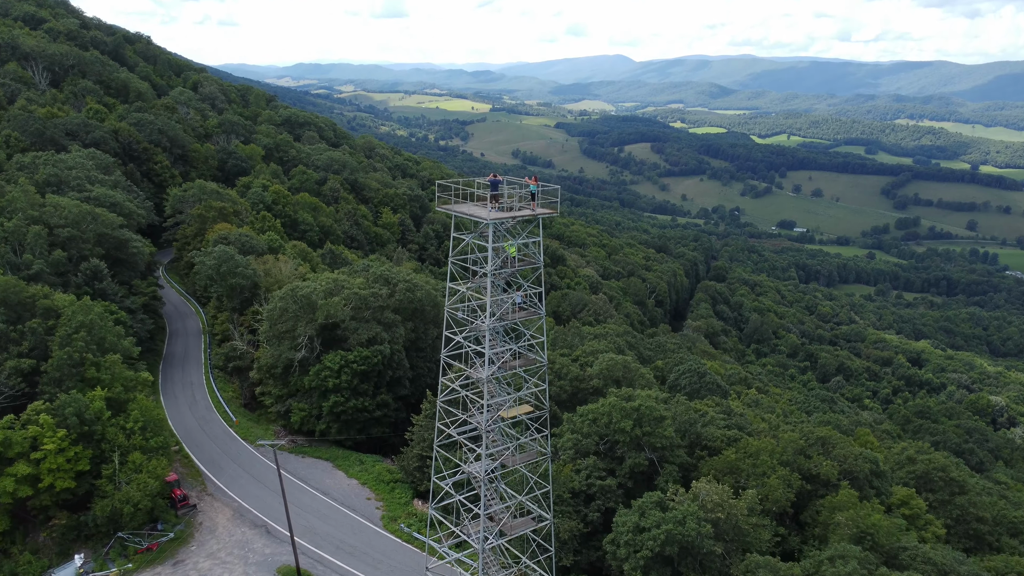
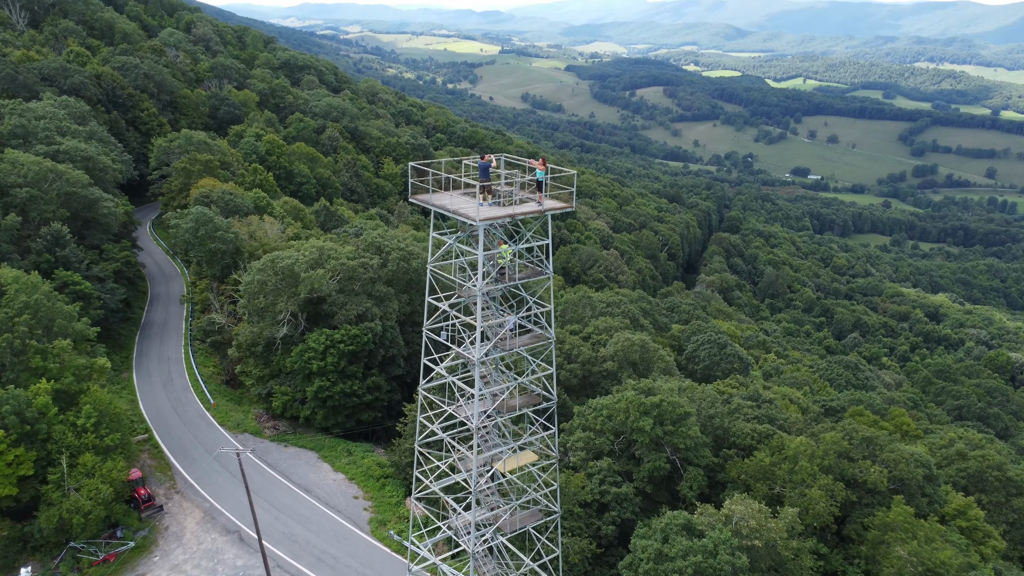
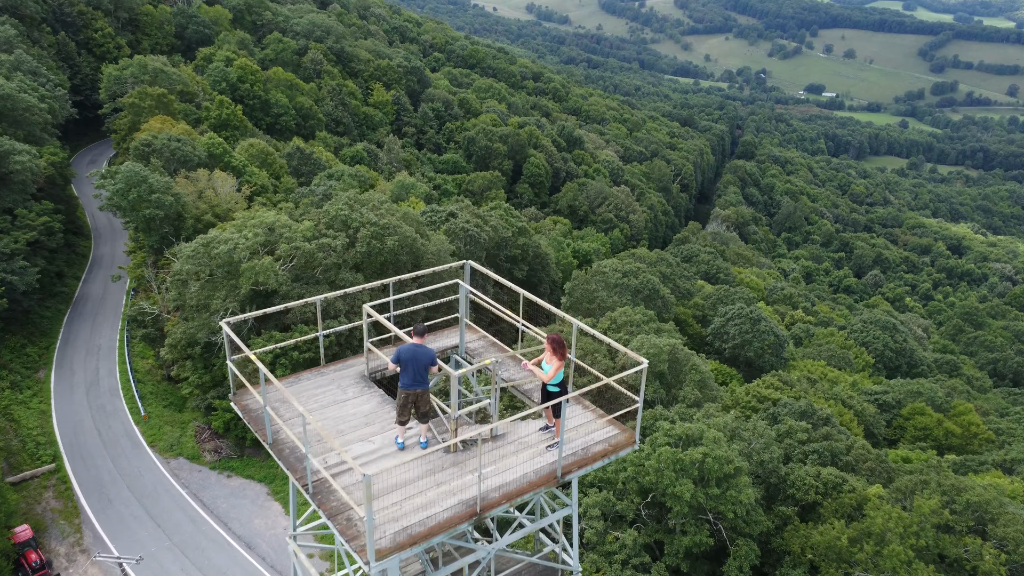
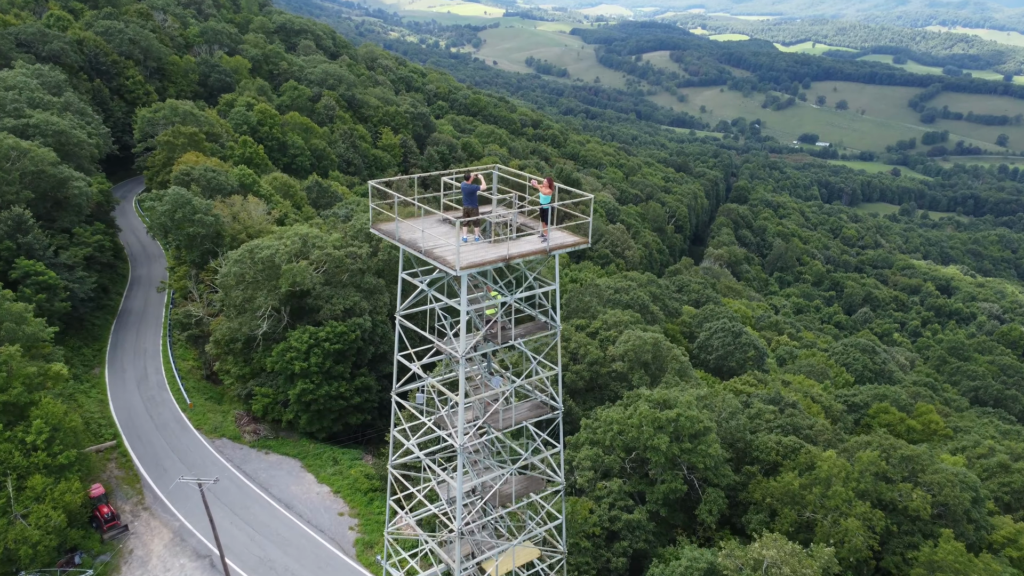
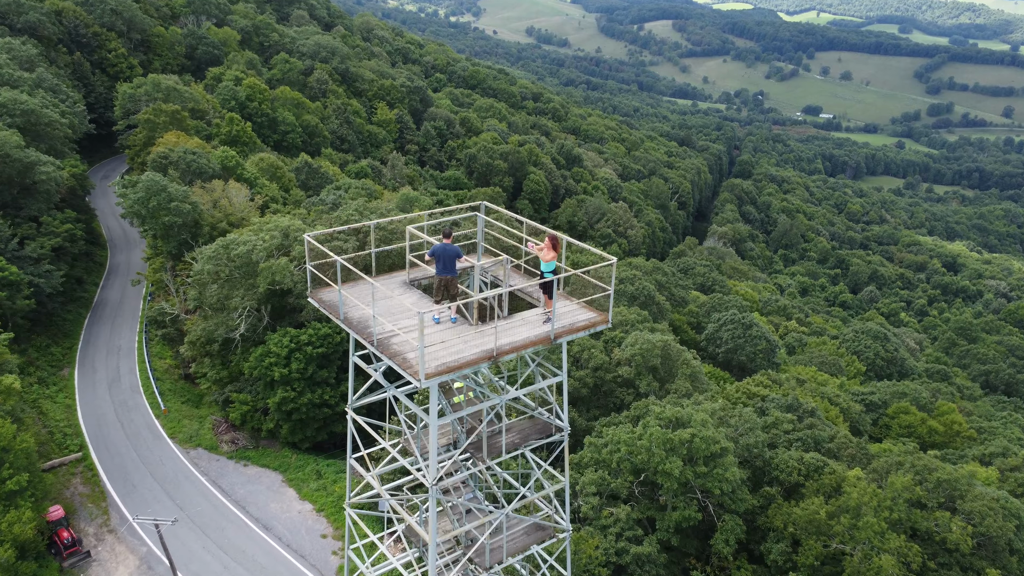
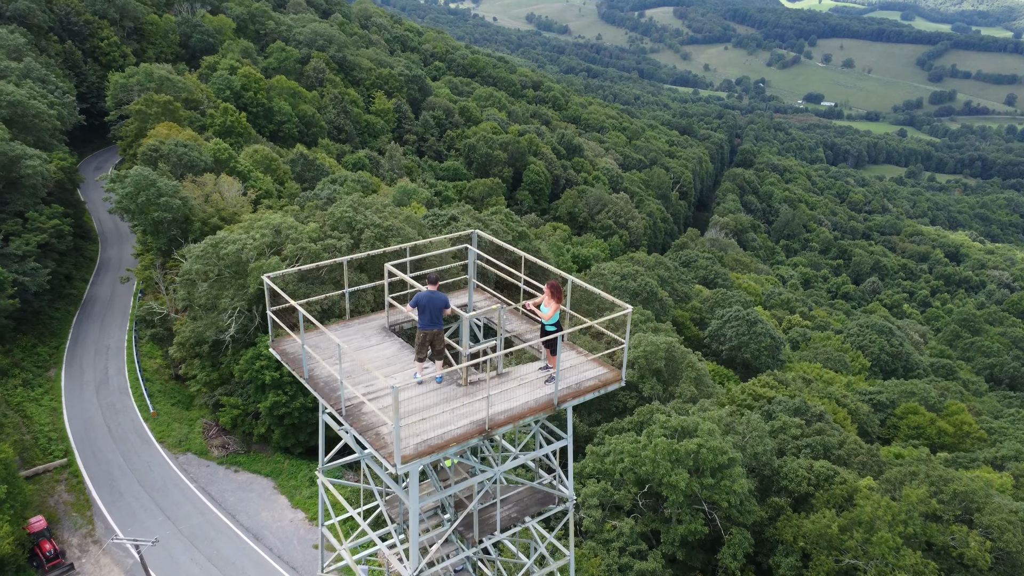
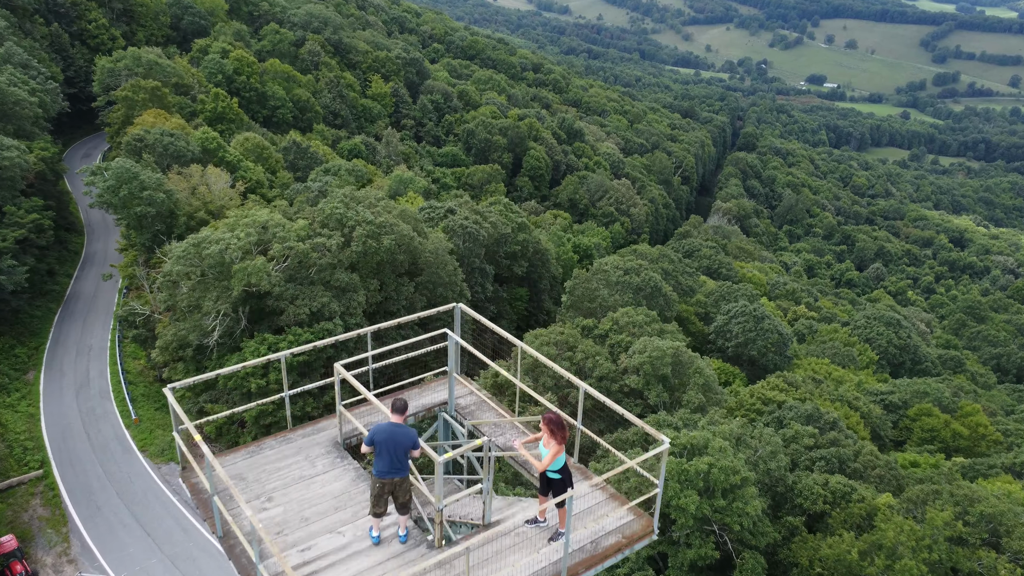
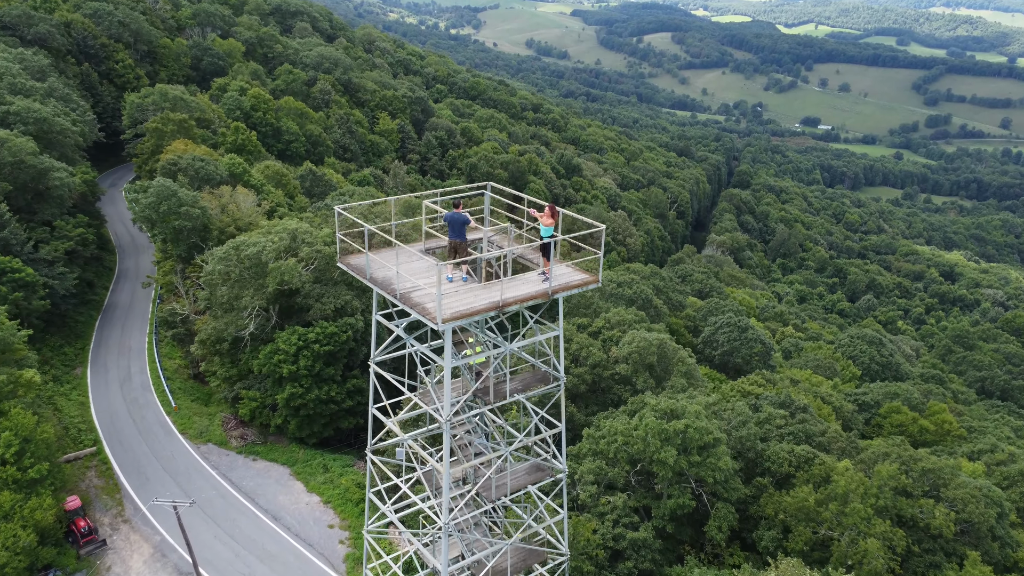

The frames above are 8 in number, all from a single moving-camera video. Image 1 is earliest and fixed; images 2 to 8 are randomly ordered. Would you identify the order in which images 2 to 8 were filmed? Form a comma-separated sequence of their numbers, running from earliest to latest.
2, 4, 8, 5, 6, 3, 7
